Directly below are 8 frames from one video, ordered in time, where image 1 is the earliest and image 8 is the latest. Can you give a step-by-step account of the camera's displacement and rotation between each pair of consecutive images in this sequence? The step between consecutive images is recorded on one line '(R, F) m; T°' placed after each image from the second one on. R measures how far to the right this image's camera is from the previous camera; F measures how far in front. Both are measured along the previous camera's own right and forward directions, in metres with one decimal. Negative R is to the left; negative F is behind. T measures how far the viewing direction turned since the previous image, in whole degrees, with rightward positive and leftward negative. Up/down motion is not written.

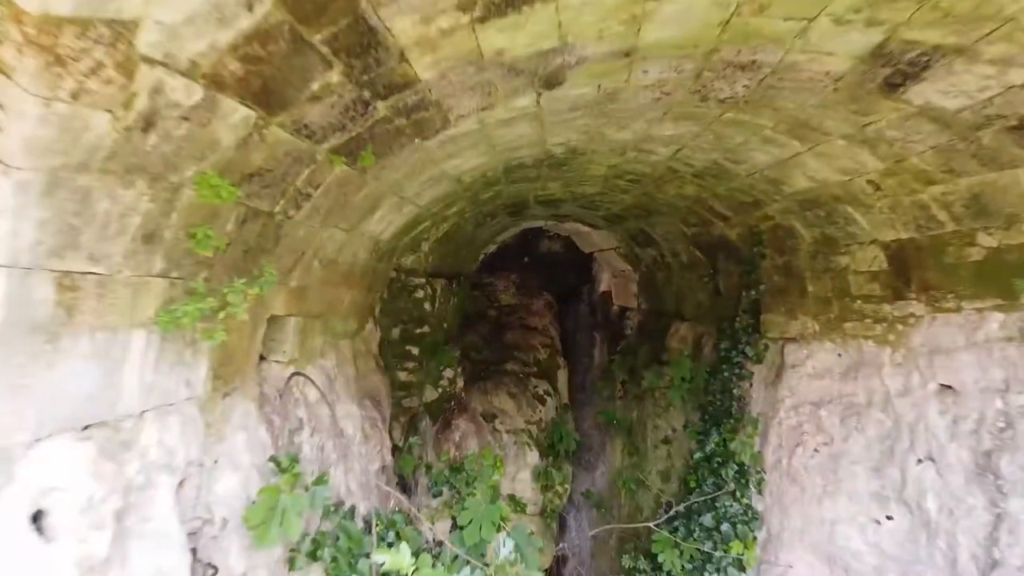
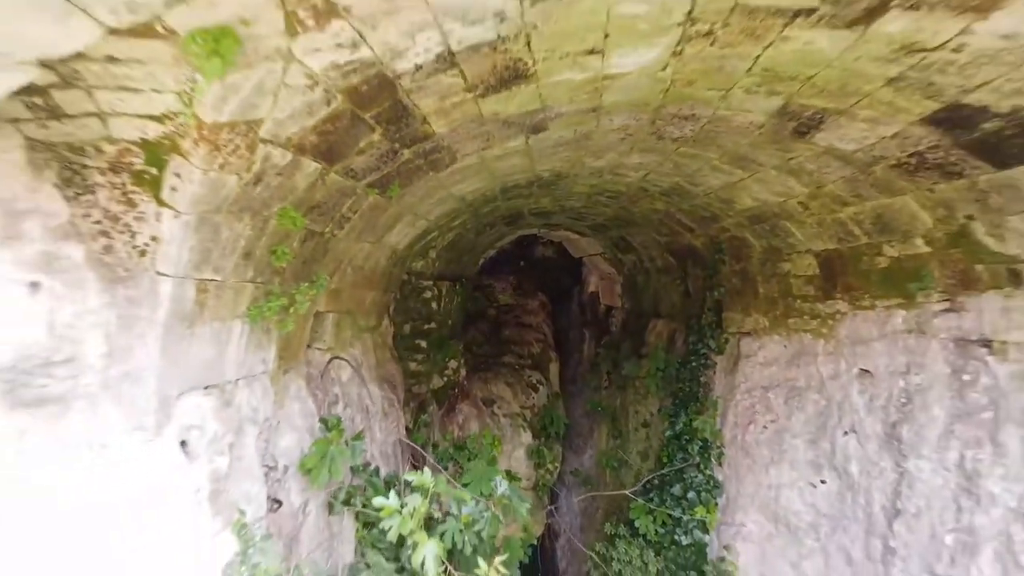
(0.0, -0.6) m; 0°
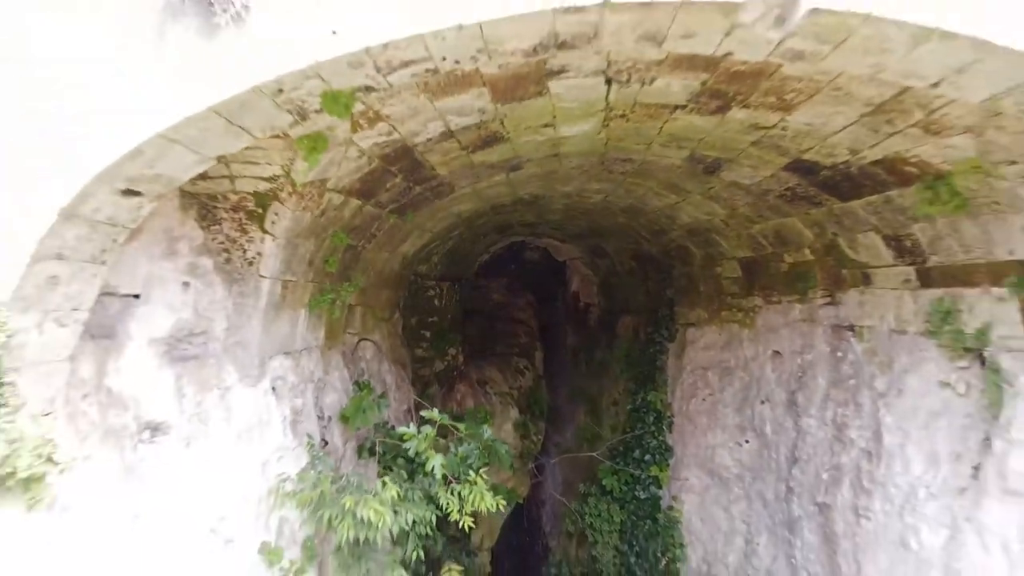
(+0.1, -0.9) m; 0°
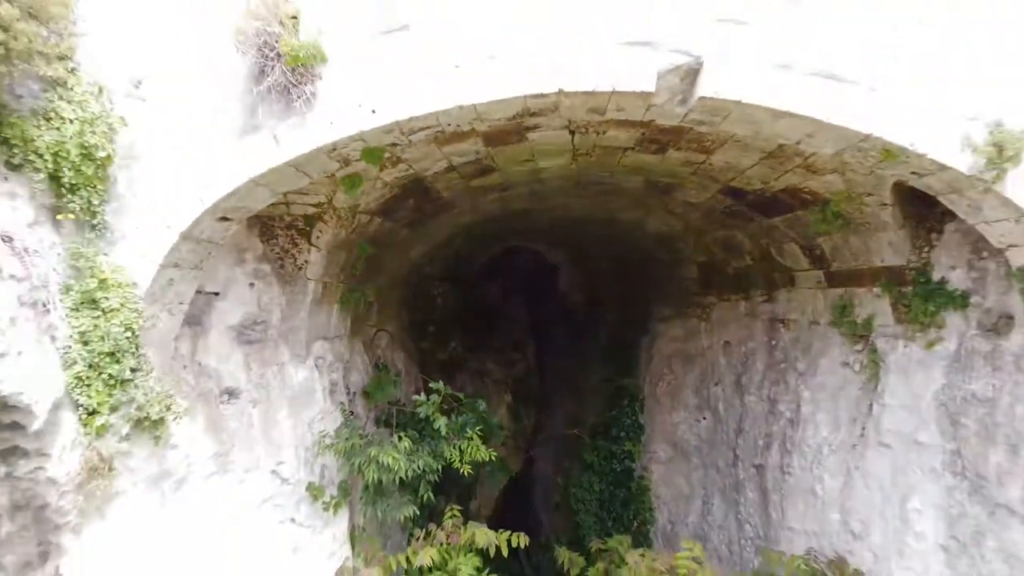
(+0.1, -0.8) m; 0°
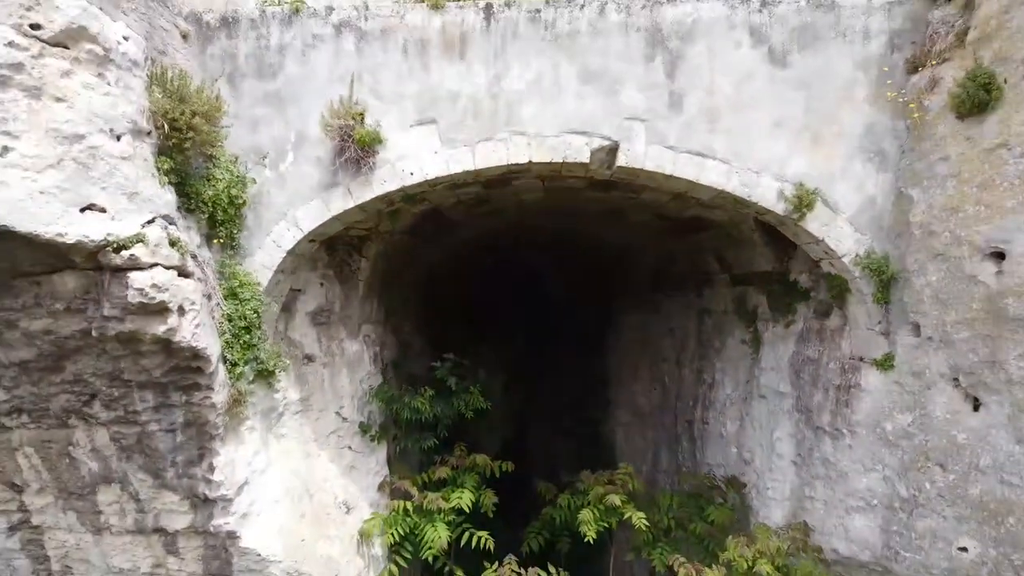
(+0.1, -1.5) m; 0°
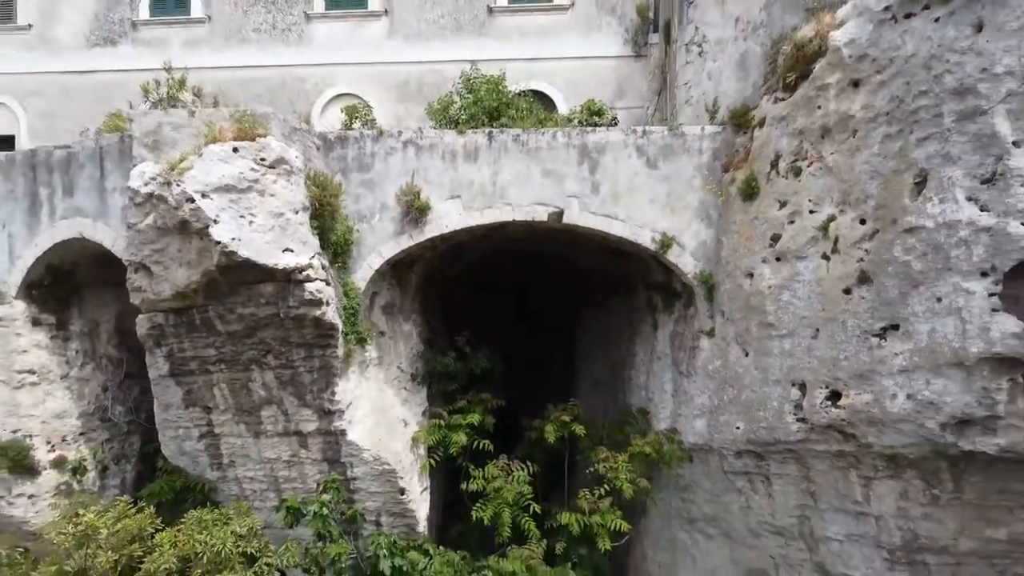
(+0.1, -3.1) m; 0°
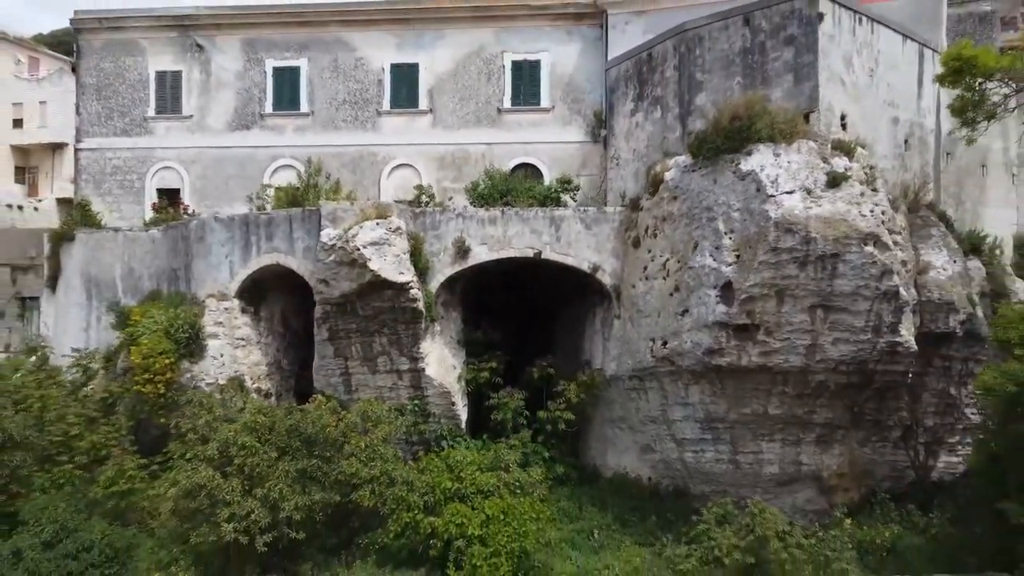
(-0.1, -6.3) m; 0°
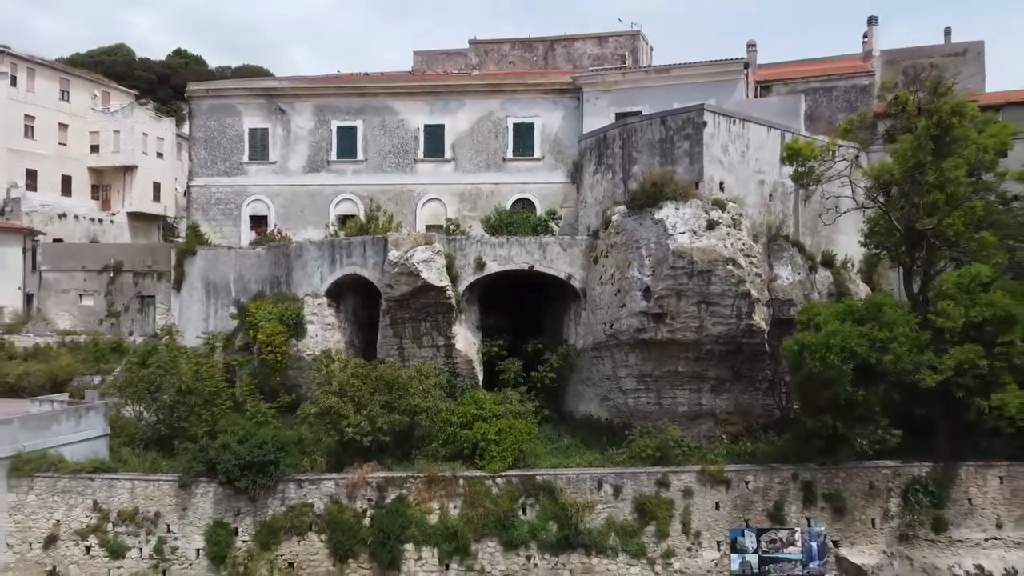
(-0.1, -6.6) m; 0°
